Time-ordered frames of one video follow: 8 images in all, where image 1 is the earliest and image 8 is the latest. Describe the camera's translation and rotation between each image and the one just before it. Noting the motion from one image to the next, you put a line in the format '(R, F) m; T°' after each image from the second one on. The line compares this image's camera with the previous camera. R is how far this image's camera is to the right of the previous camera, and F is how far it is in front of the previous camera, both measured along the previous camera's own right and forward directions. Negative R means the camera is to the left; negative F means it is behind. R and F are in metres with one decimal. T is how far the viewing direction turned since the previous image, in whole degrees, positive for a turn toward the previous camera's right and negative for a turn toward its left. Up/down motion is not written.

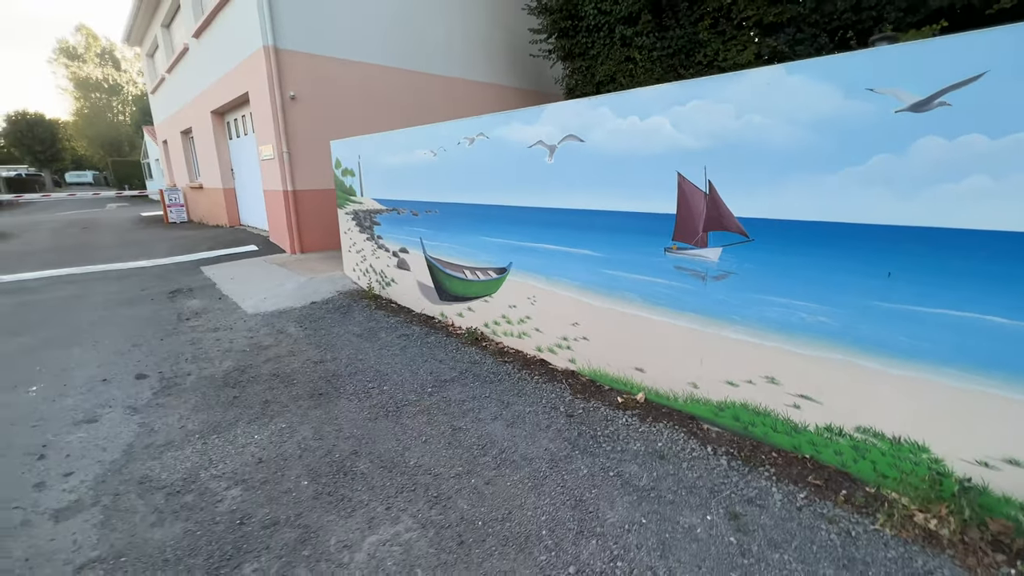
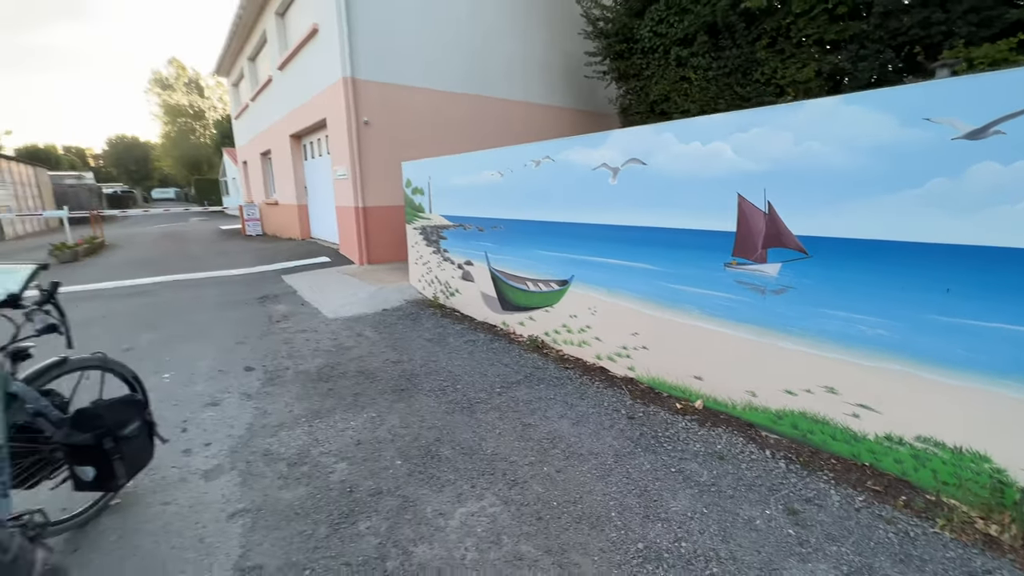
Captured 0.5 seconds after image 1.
(-0.1, -0.3) m; -6°
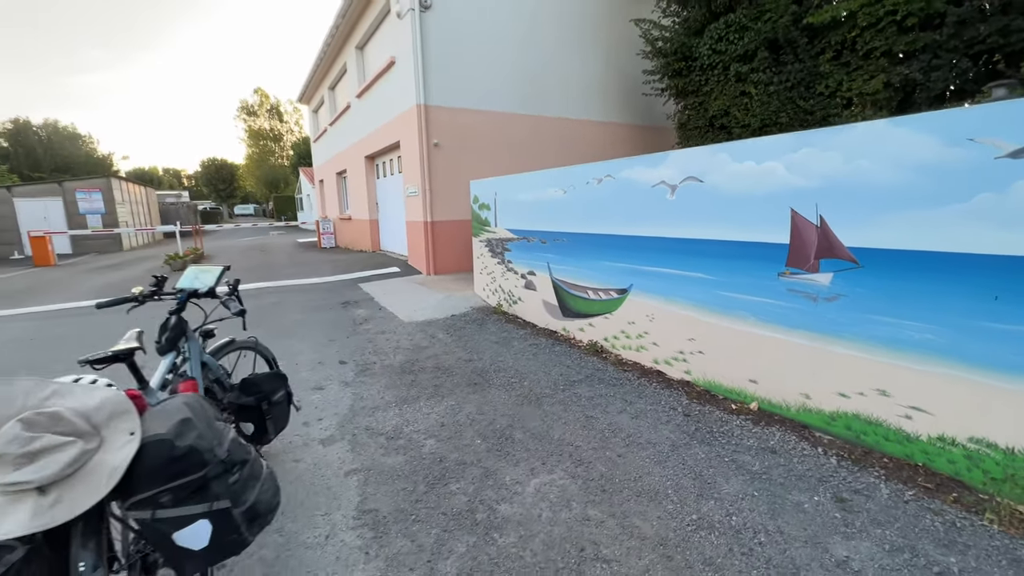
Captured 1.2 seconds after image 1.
(-0.1, -0.4) m; -7°
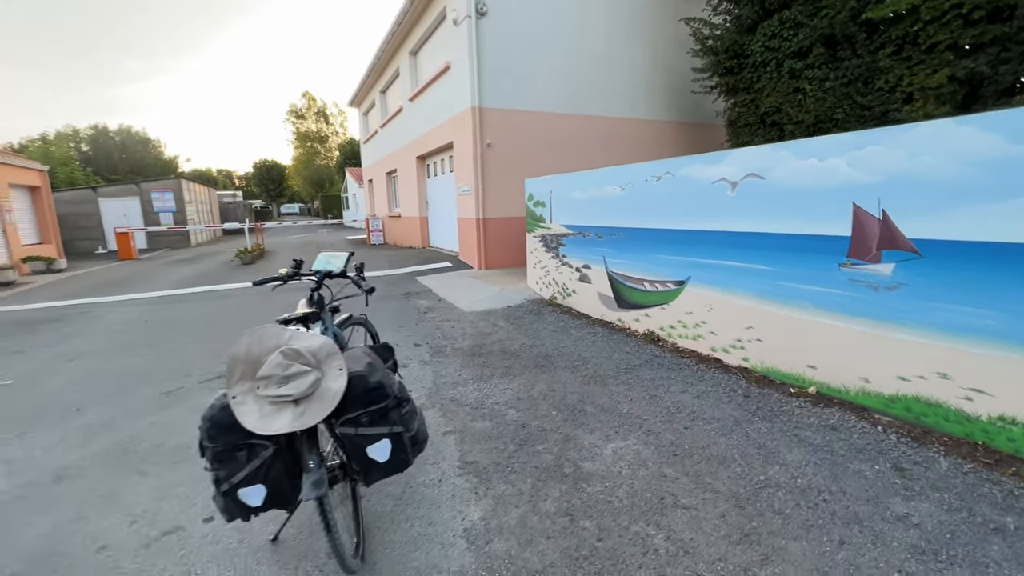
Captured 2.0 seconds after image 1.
(-0.3, -0.4) m; -4°
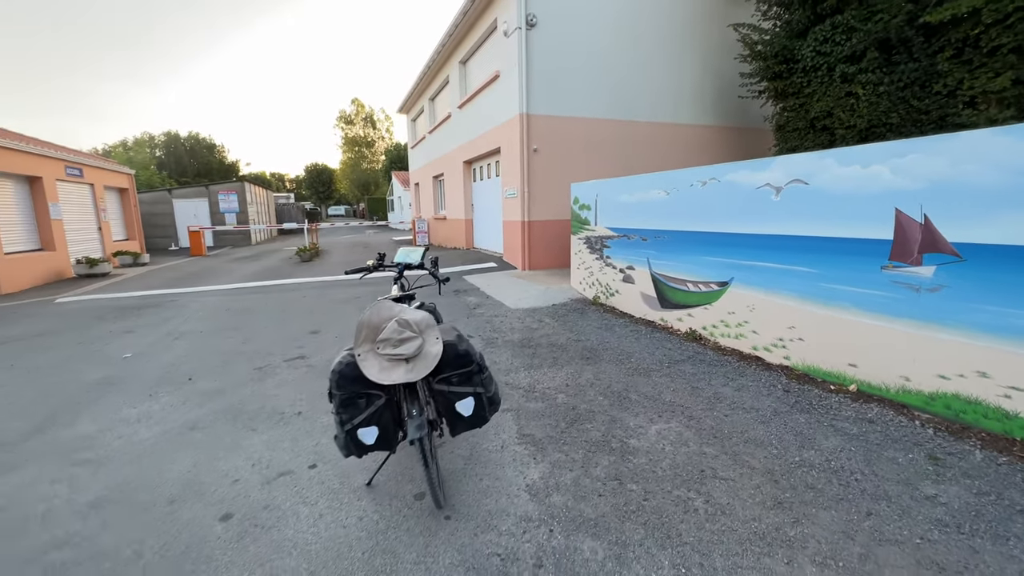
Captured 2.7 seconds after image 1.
(-0.1, -0.3) m; -5°
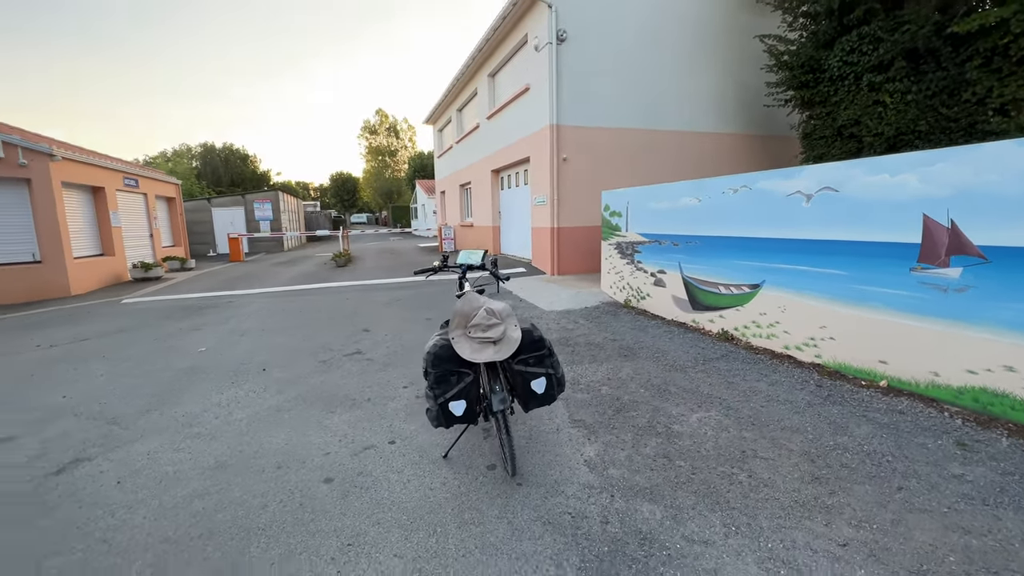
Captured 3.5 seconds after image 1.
(-0.3, -0.3) m; -2°
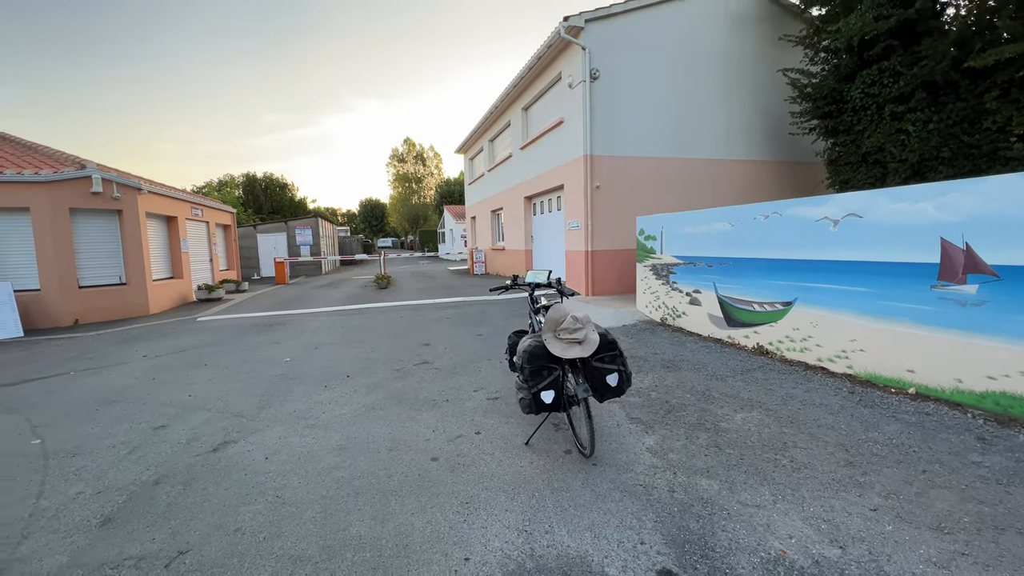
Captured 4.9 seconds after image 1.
(-0.4, -0.6) m; -3°
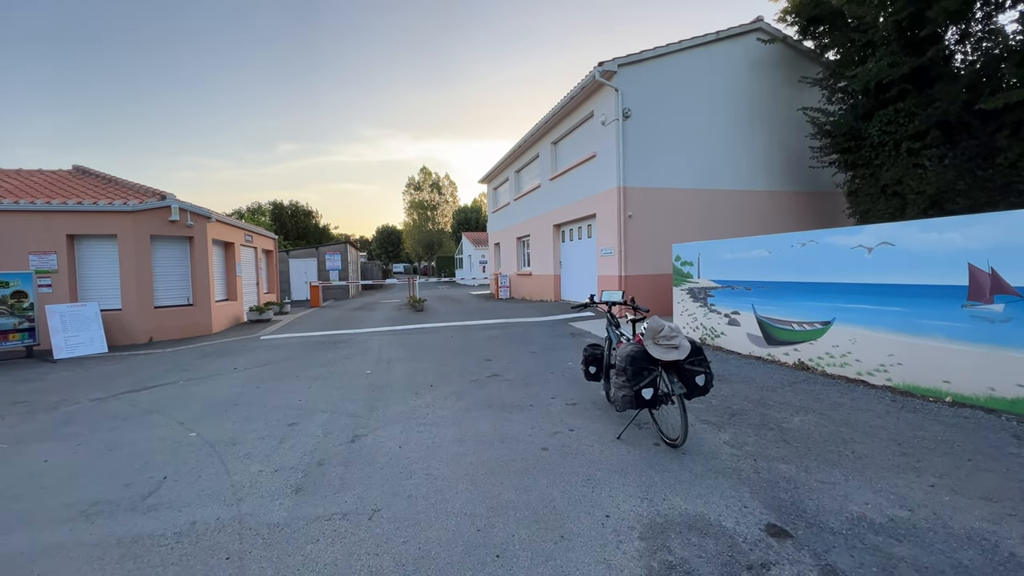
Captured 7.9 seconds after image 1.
(-0.8, -0.6) m; -1°
